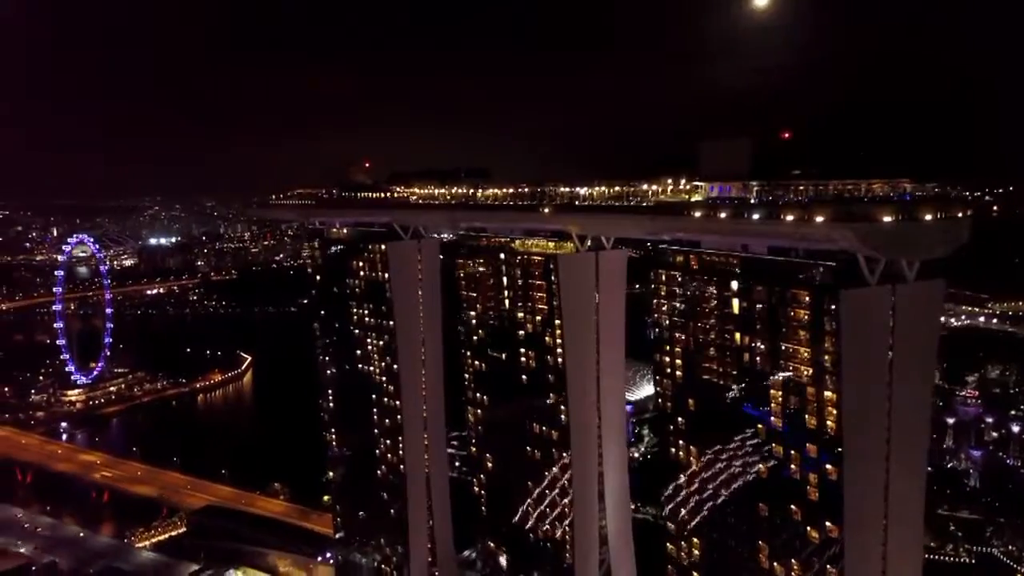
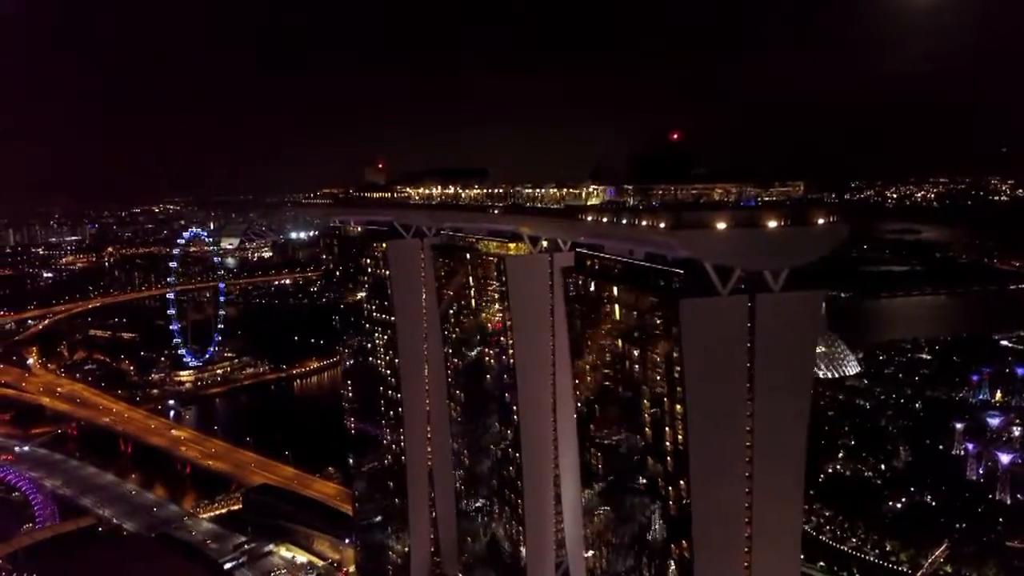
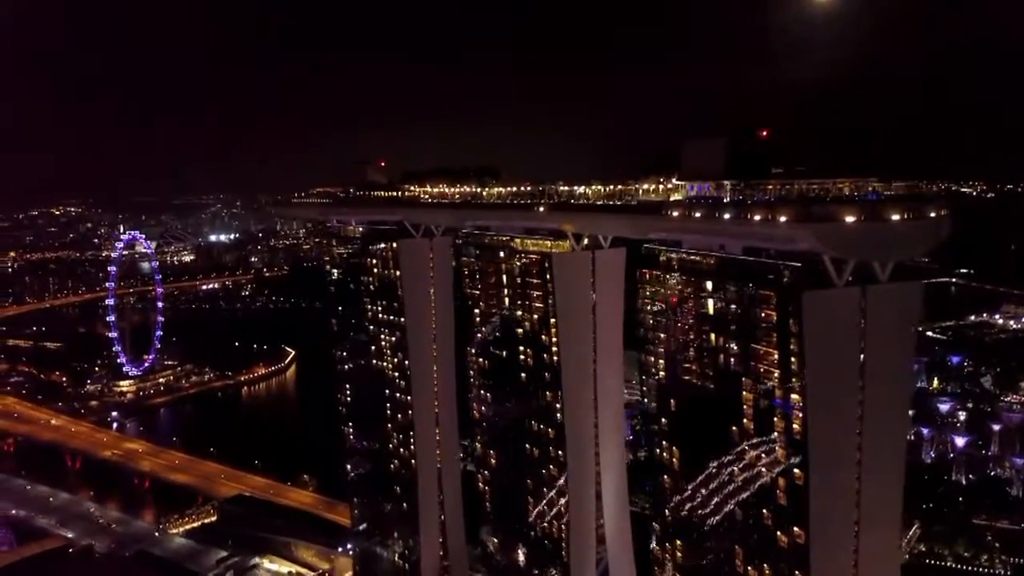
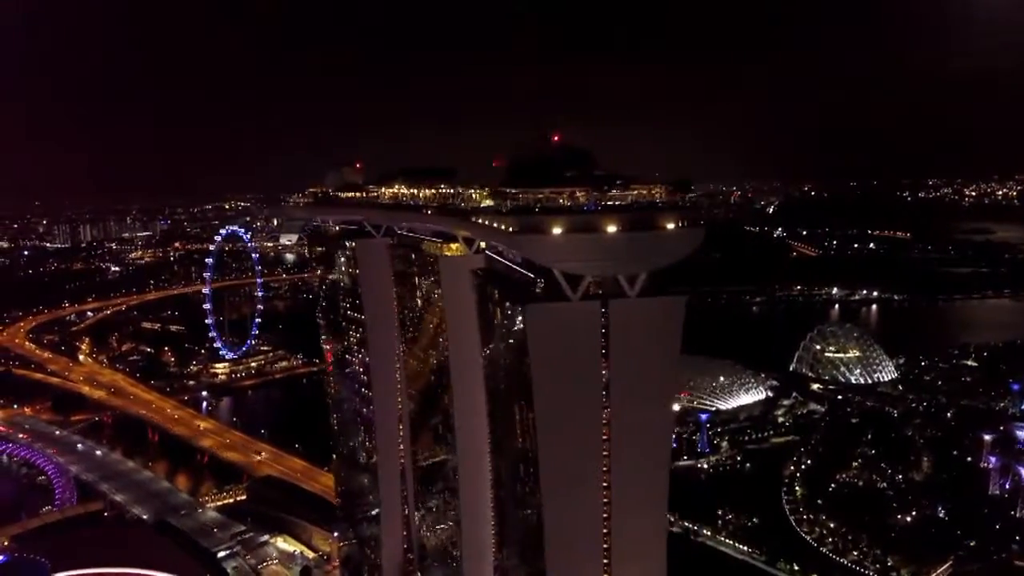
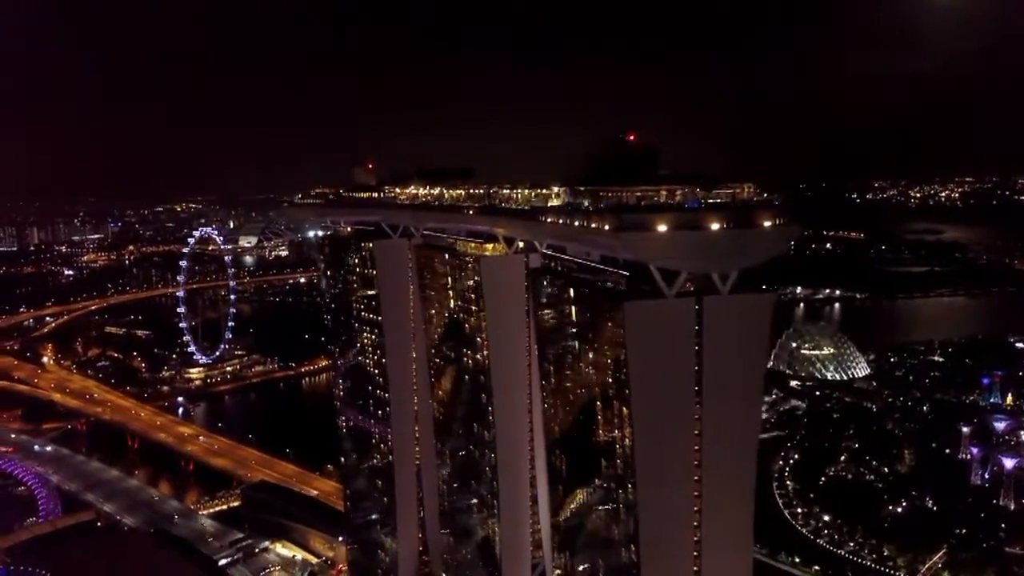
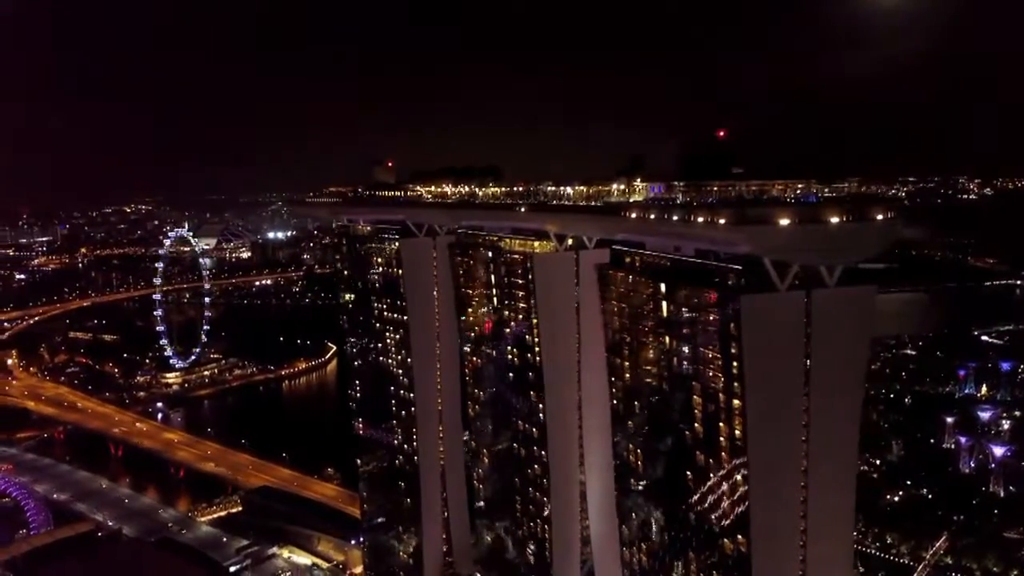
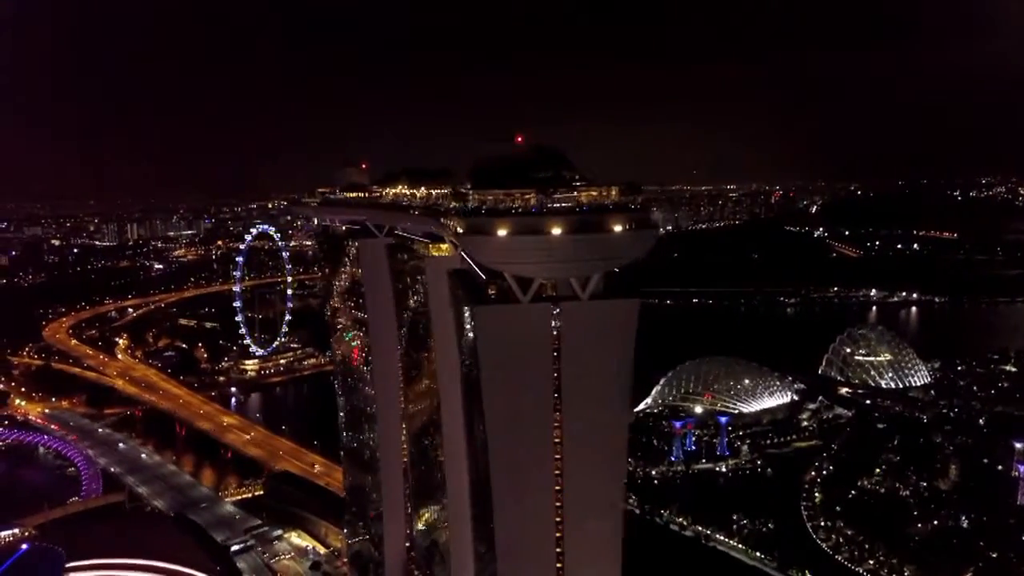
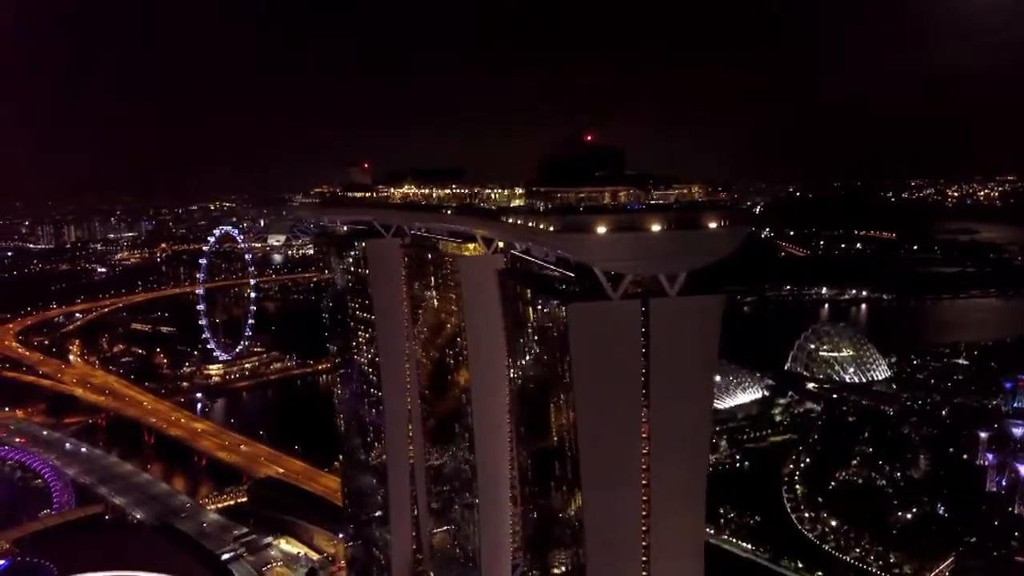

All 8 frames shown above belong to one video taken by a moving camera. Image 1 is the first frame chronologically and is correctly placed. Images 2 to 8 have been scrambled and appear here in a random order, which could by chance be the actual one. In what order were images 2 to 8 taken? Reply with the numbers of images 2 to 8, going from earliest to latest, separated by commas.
3, 6, 2, 5, 8, 4, 7
